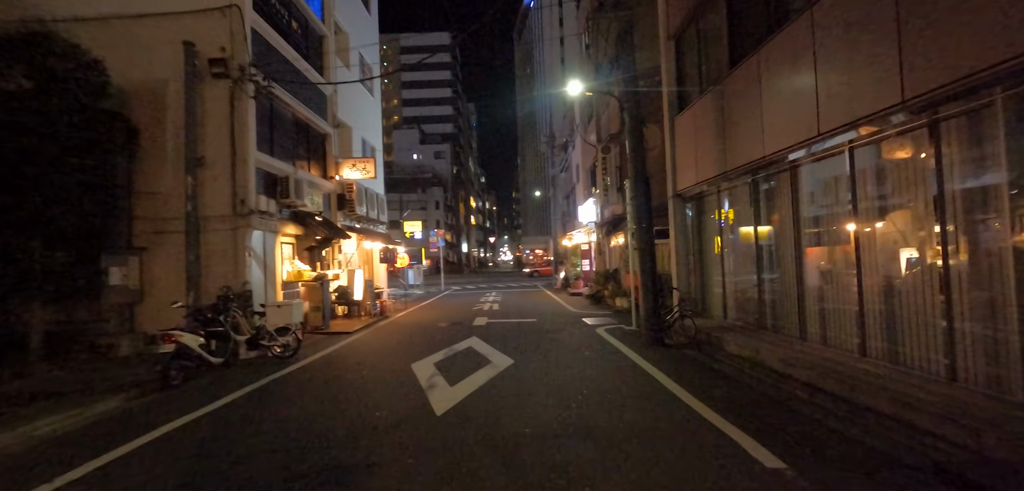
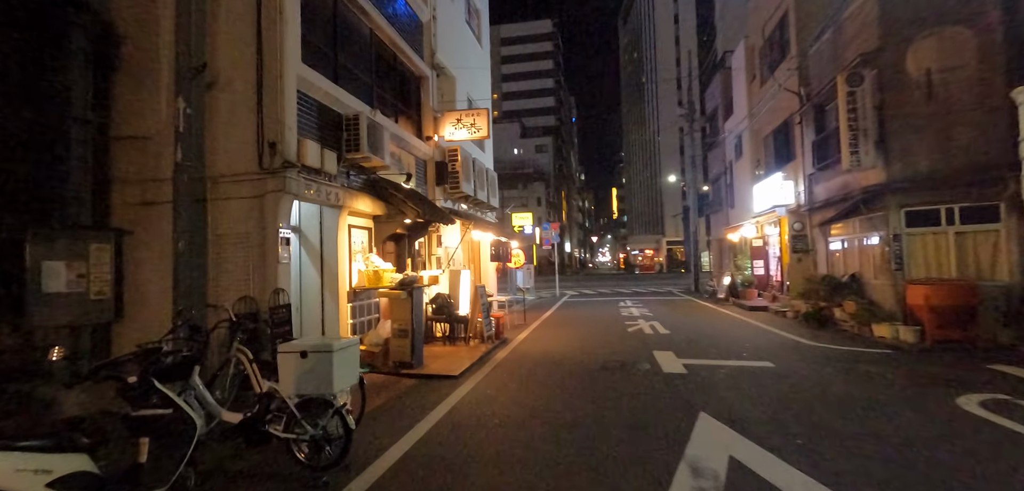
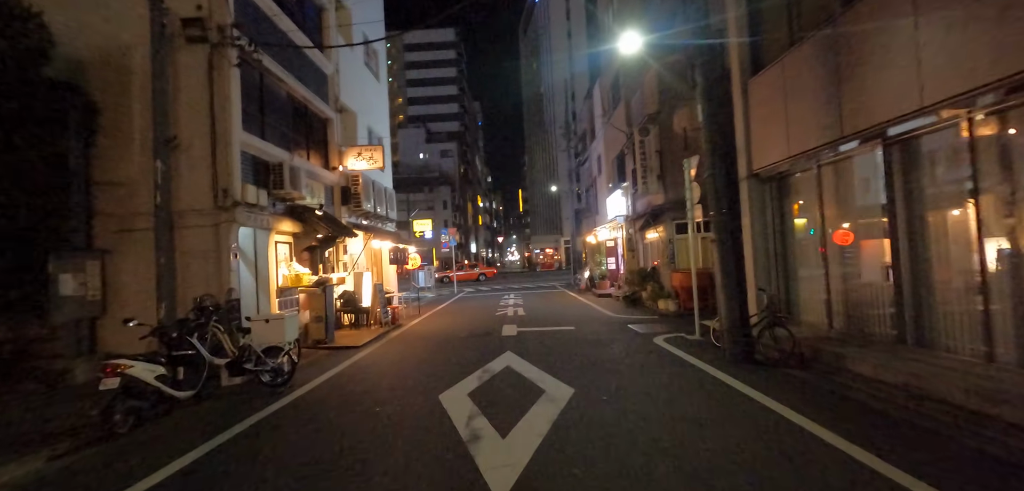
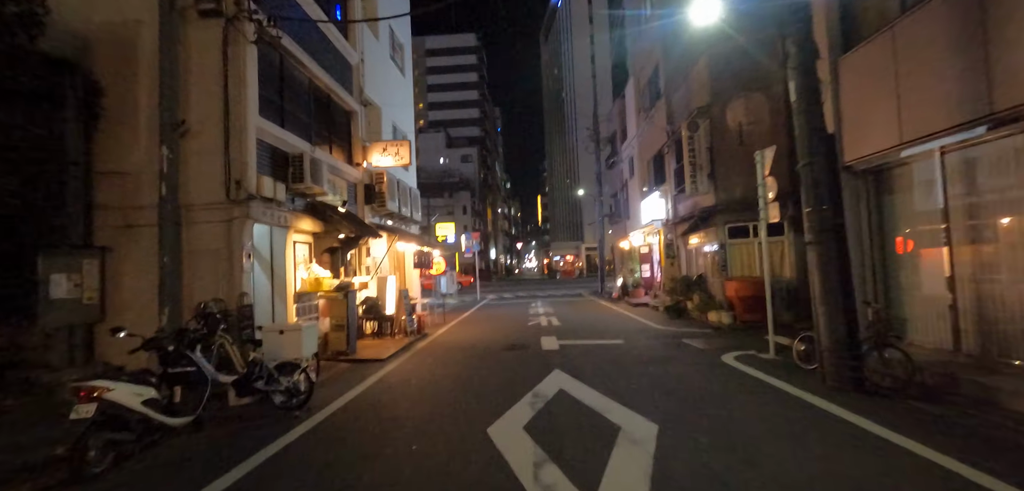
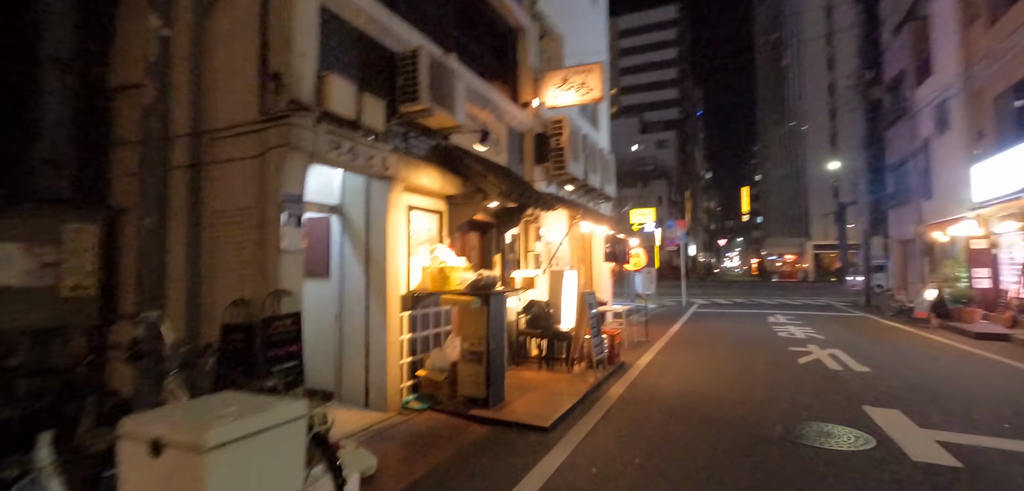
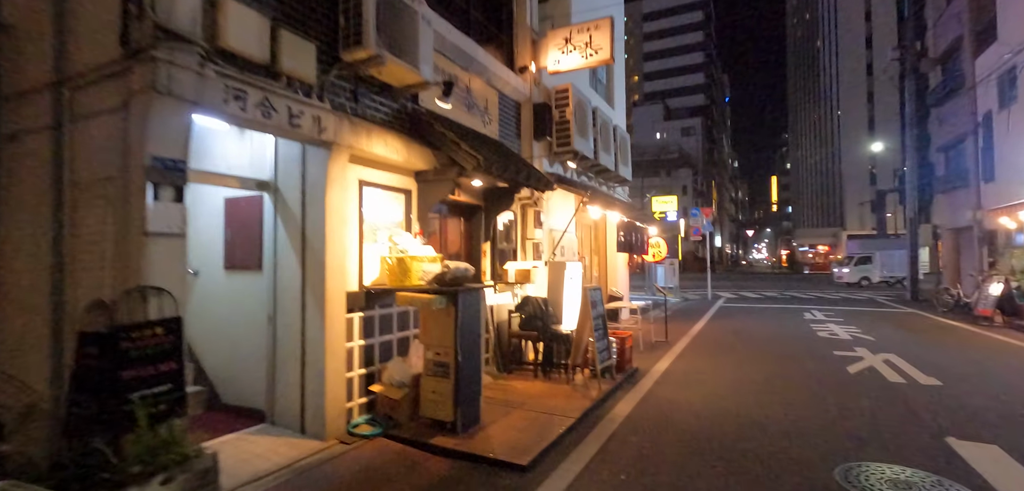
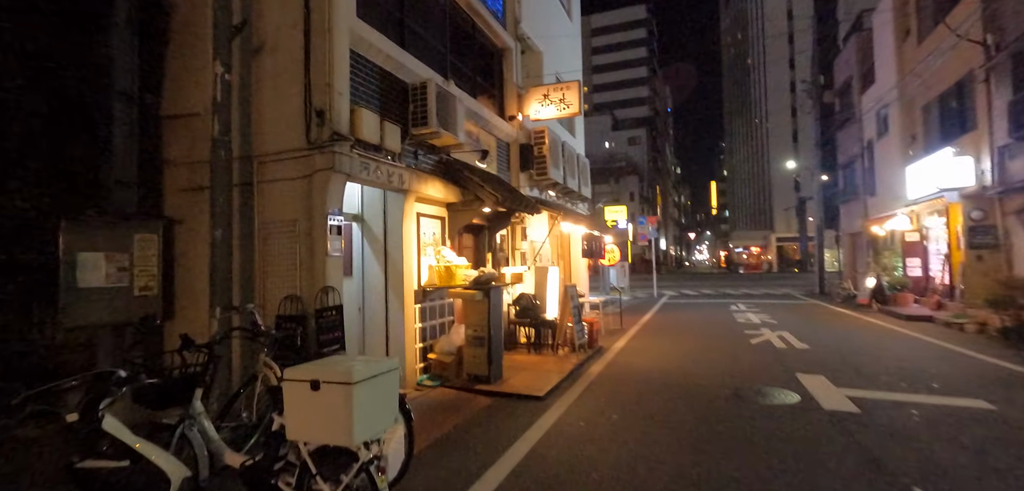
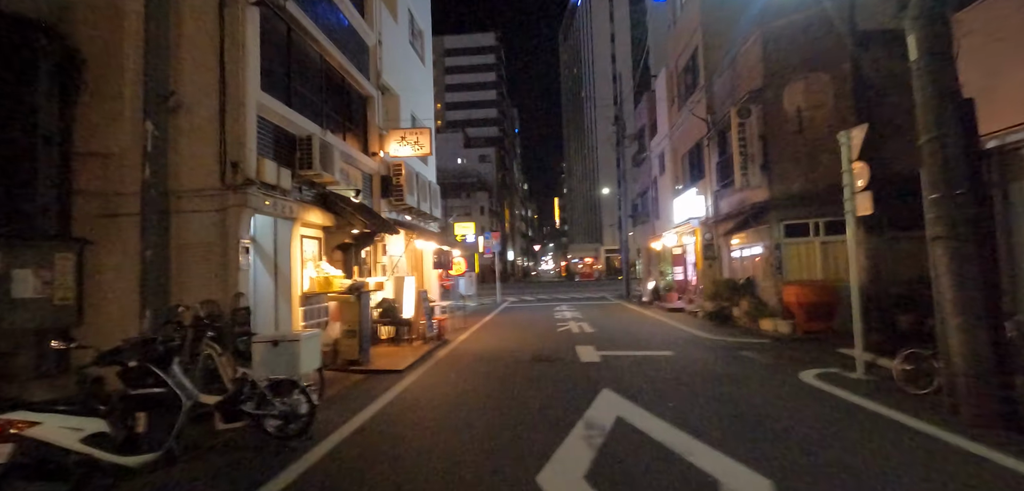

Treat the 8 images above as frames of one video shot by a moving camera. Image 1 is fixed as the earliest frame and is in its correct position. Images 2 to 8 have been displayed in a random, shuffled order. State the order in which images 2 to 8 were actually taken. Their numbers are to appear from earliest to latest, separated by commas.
3, 4, 8, 2, 7, 5, 6
